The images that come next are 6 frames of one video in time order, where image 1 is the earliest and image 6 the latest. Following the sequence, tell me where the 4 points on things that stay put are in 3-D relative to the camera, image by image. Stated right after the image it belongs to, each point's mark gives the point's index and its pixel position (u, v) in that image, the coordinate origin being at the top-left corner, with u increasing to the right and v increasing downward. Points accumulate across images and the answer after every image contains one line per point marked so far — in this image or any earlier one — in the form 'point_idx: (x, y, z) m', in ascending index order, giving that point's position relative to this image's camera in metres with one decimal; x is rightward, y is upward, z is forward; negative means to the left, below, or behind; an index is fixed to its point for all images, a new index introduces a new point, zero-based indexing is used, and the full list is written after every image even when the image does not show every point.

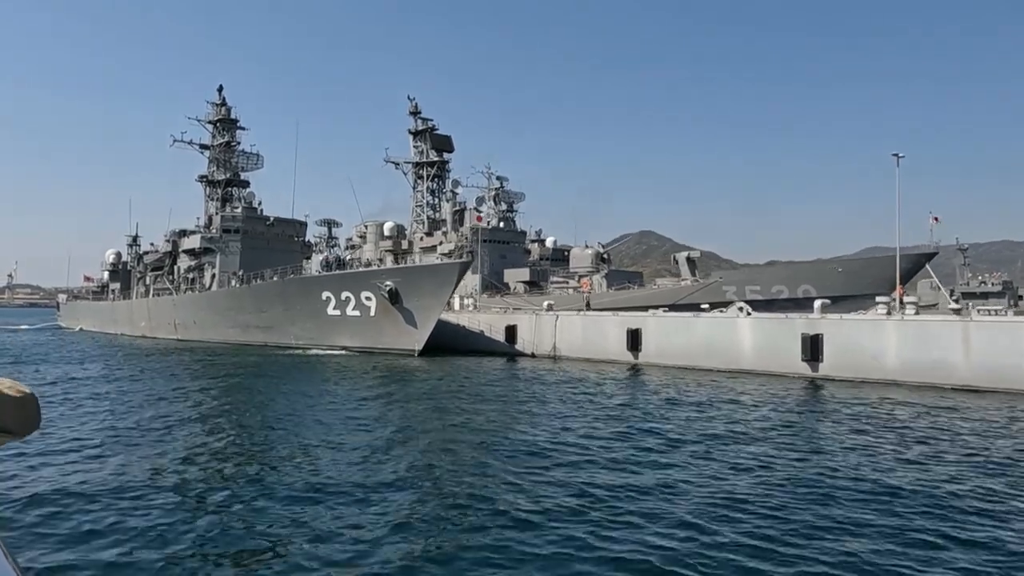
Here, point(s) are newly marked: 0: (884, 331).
0: (+7.3, -0.8, +12.5) m
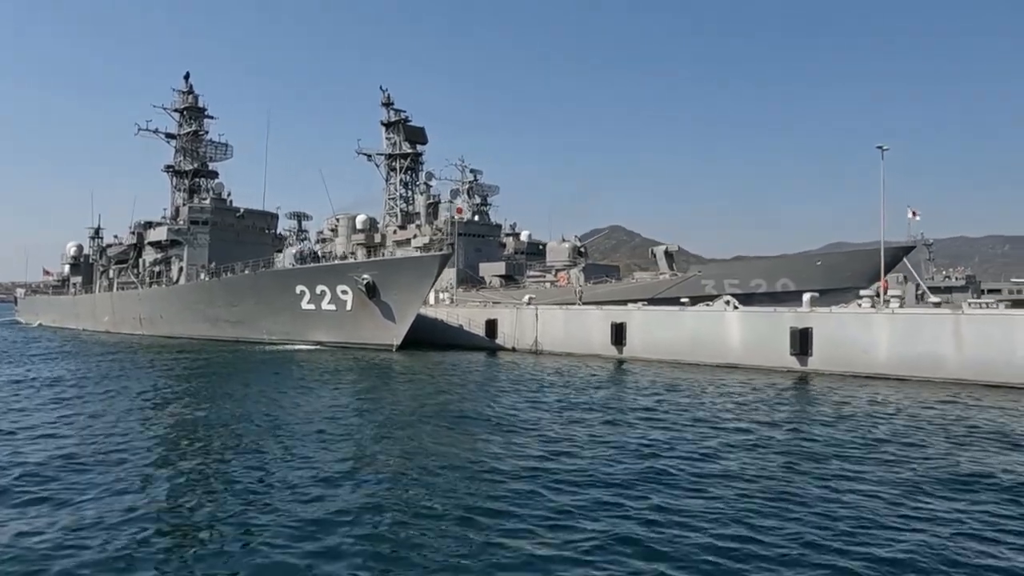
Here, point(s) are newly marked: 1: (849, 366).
0: (+7.0, -0.7, +12.5) m
1: (+6.7, -1.5, +12.8) m
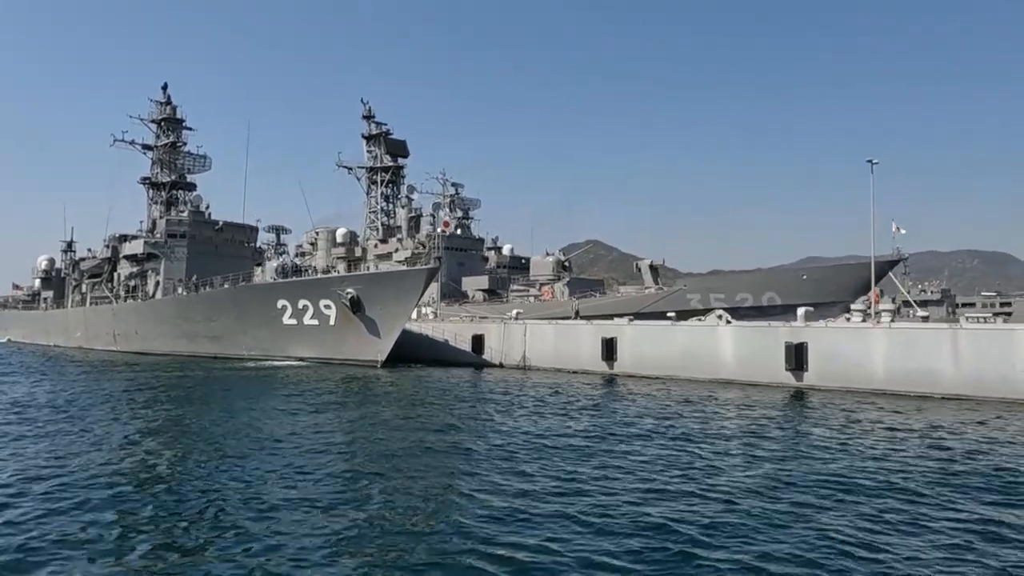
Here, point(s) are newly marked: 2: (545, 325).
0: (+6.9, -1.0, +12.4) m
1: (+6.5, -1.8, +12.7) m
2: (+0.9, -1.0, +17.9) m
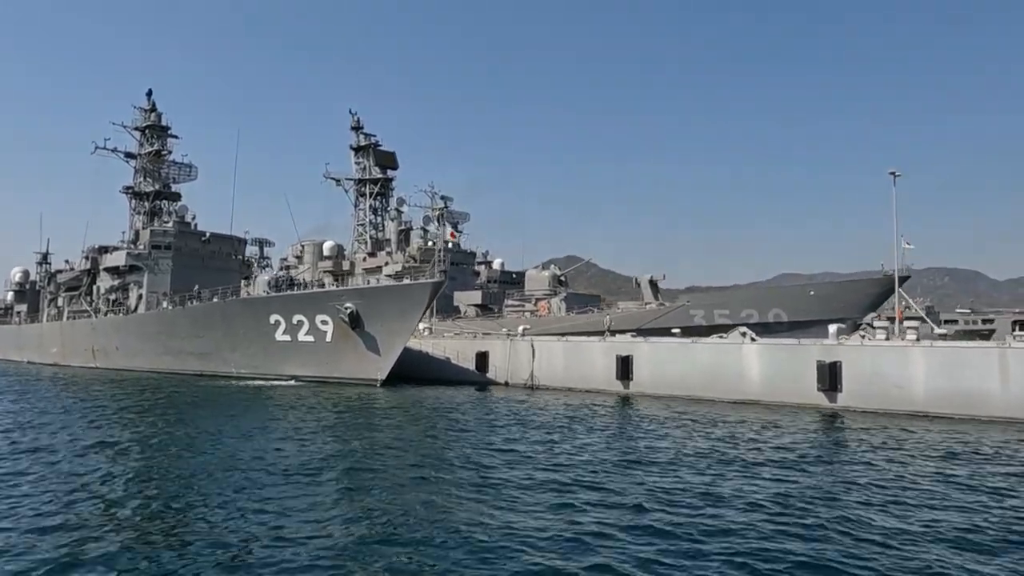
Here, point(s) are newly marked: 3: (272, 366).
0: (+7.2, -1.3, +11.8) m
1: (+6.9, -2.1, +12.1) m
2: (+1.1, -1.4, +17.1) m
3: (-7.2, -2.4, +19.5) m
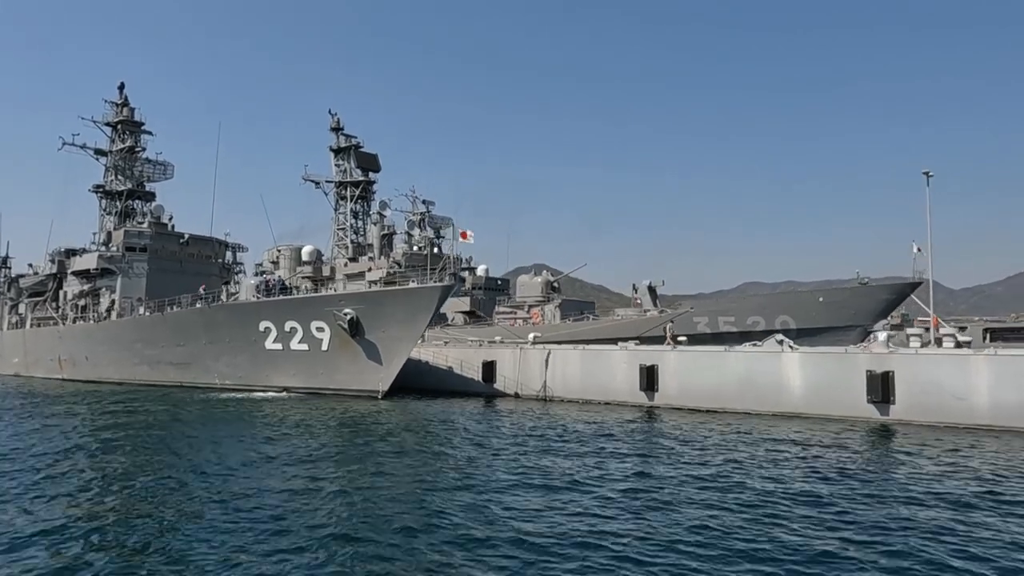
0: (+7.8, -1.4, +11.1) m
1: (+7.4, -2.2, +11.4) m
2: (+1.4, -1.6, +16.1) m
3: (-7.0, -2.5, +18.1) m
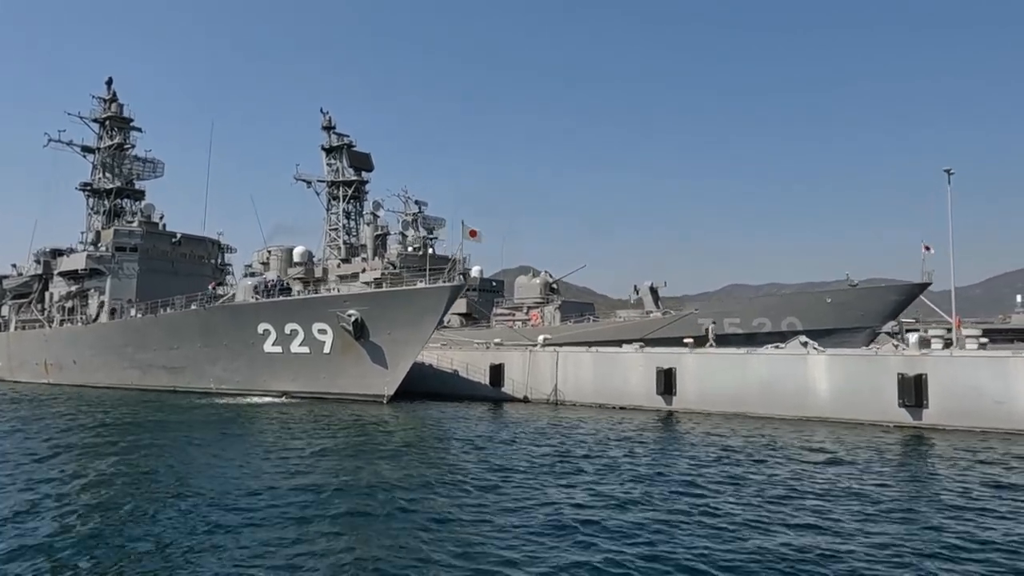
0: (+8.1, -1.4, +10.7) m
1: (+7.8, -2.2, +11.0) m
2: (+1.7, -1.6, +15.7) m
3: (-6.8, -2.5, +17.5) m
